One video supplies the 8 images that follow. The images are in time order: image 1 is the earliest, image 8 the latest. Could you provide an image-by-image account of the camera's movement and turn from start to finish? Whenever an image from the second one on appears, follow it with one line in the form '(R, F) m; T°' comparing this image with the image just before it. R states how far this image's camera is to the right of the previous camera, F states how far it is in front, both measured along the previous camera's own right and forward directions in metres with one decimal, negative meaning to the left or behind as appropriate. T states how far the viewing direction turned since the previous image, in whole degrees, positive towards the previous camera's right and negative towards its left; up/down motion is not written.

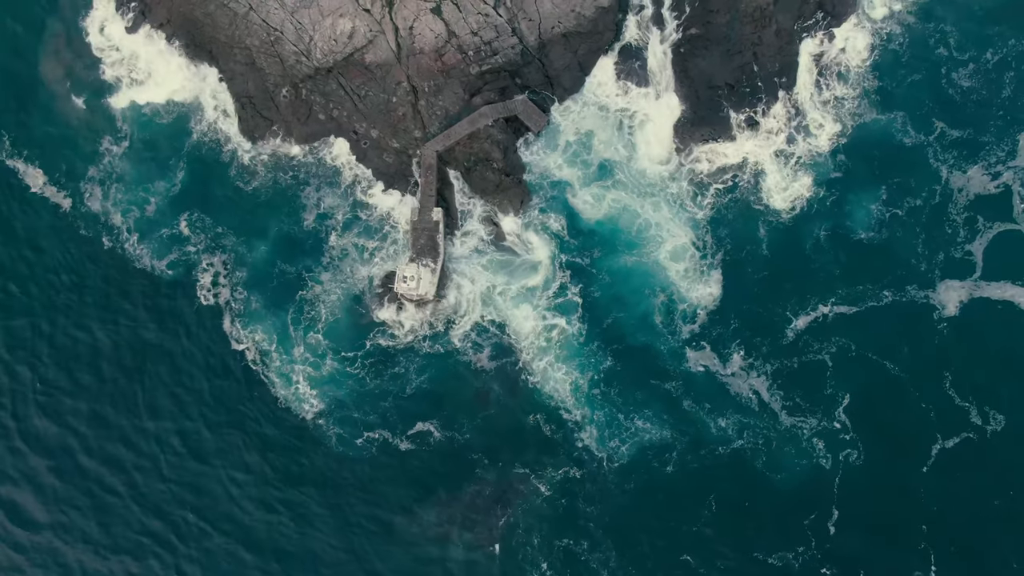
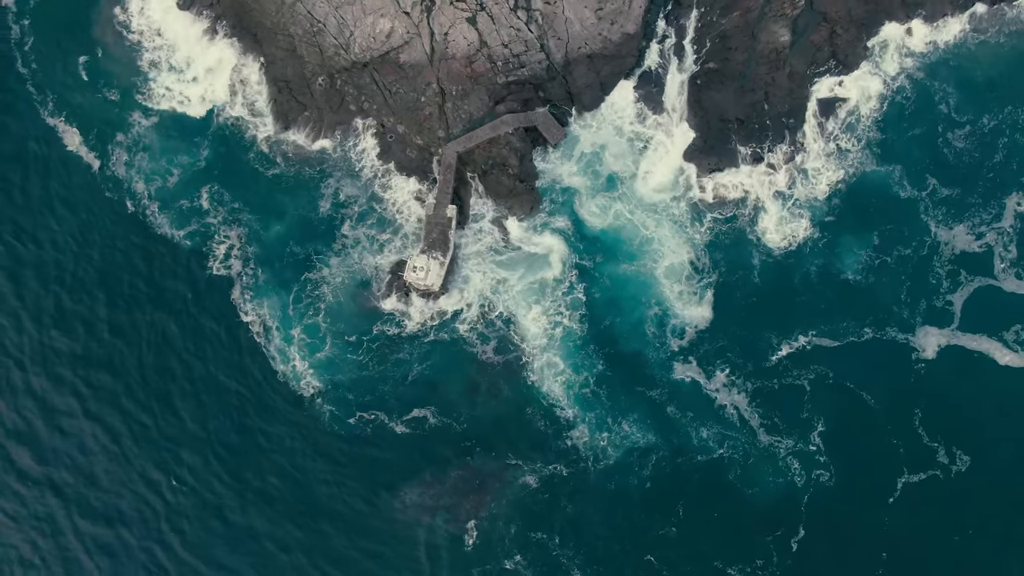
(-0.2, -3.3) m; 0°
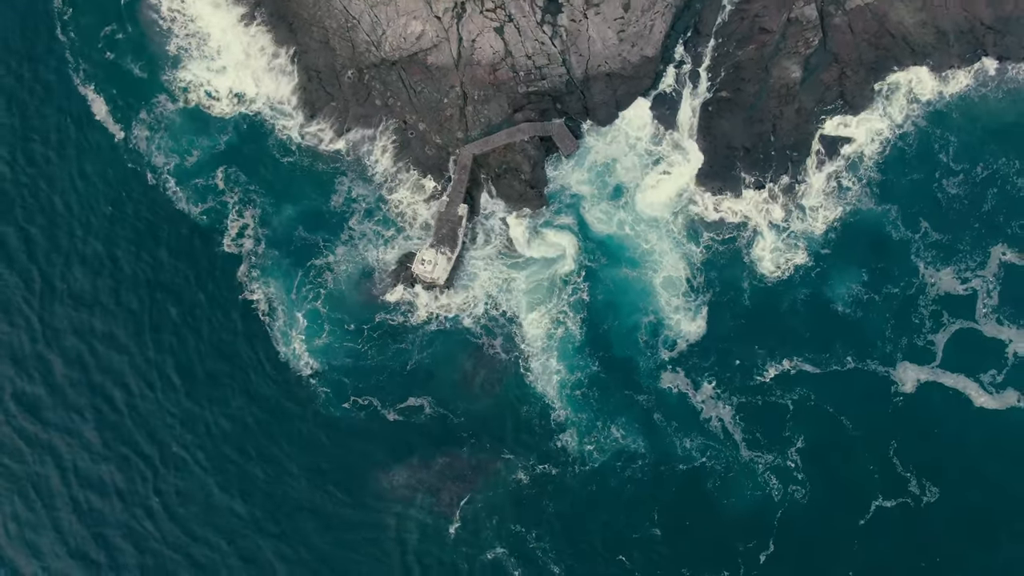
(-0.2, -2.7) m; 0°
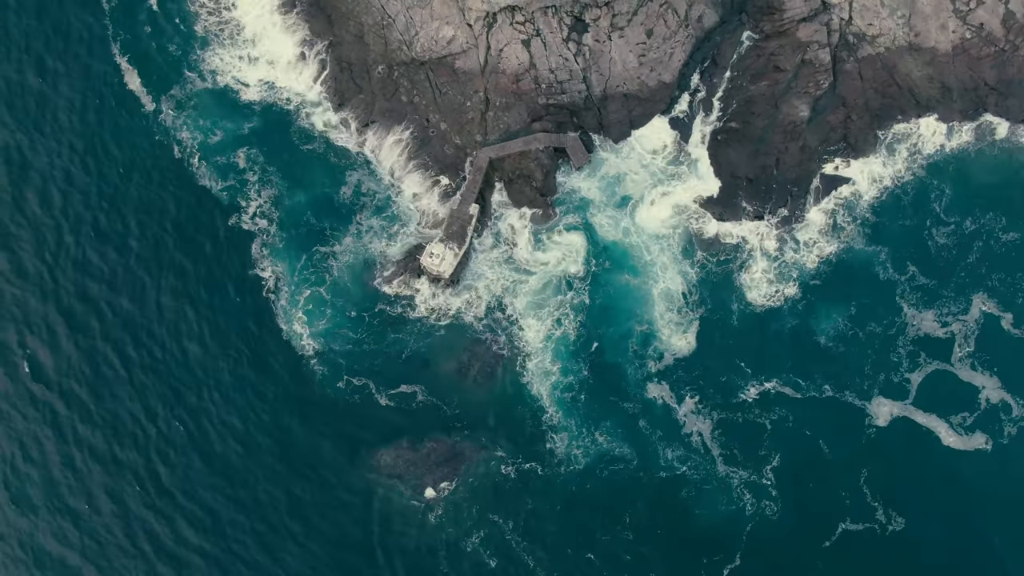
(-0.2, -3.0) m; 0°
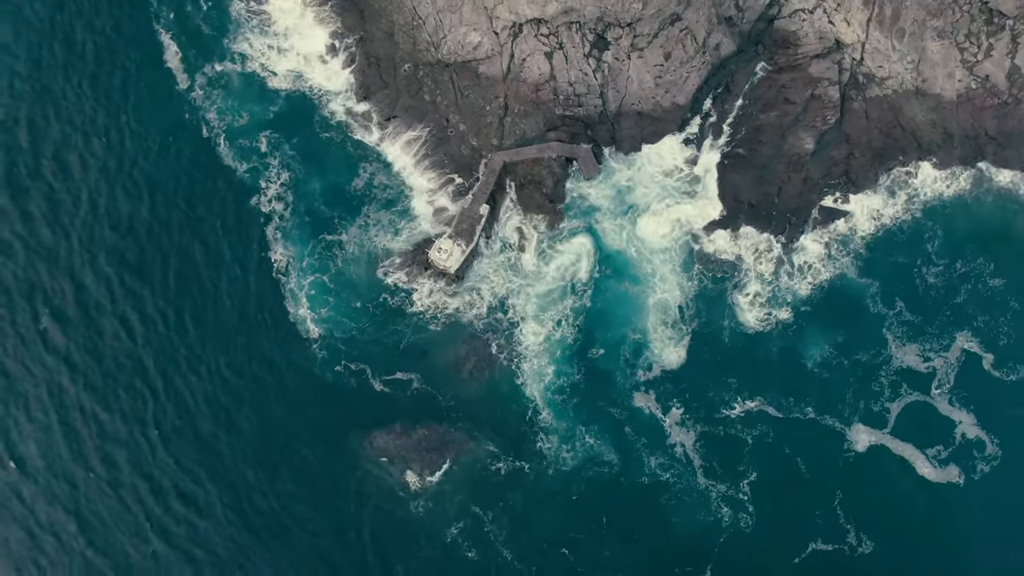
(0.0, -2.6) m; 0°
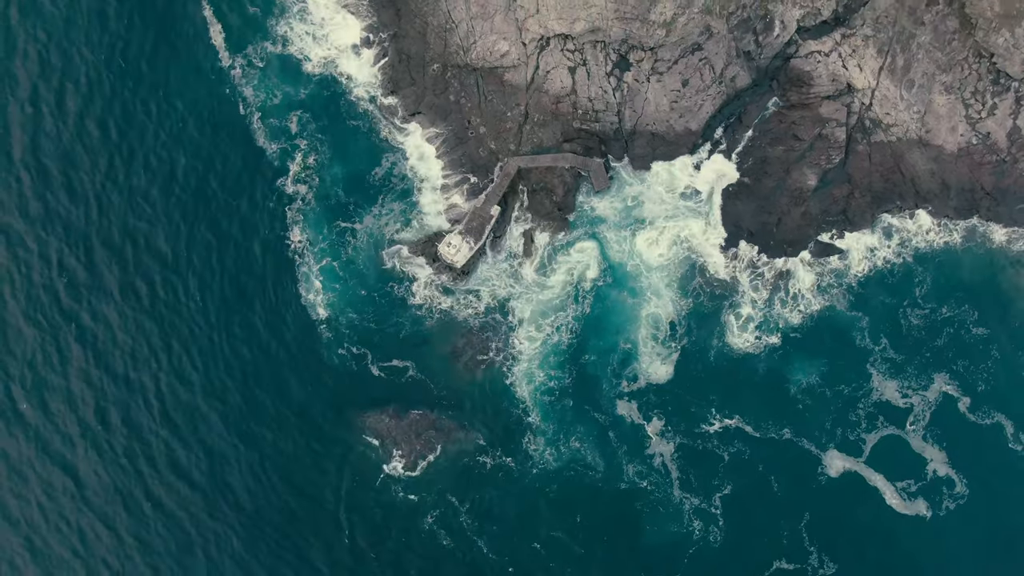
(+0.1, -3.0) m; 0°
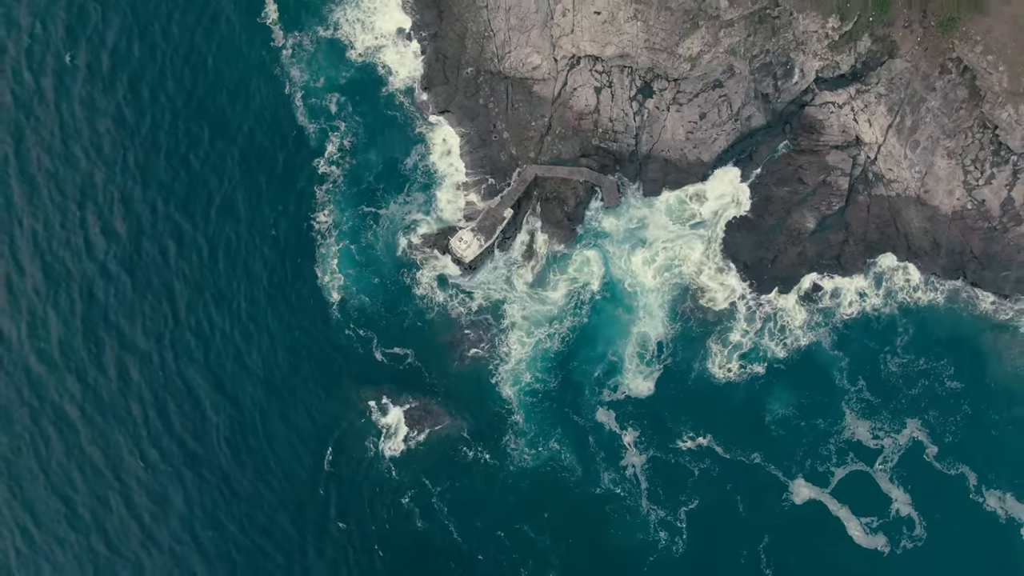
(+0.1, -3.7) m; 0°
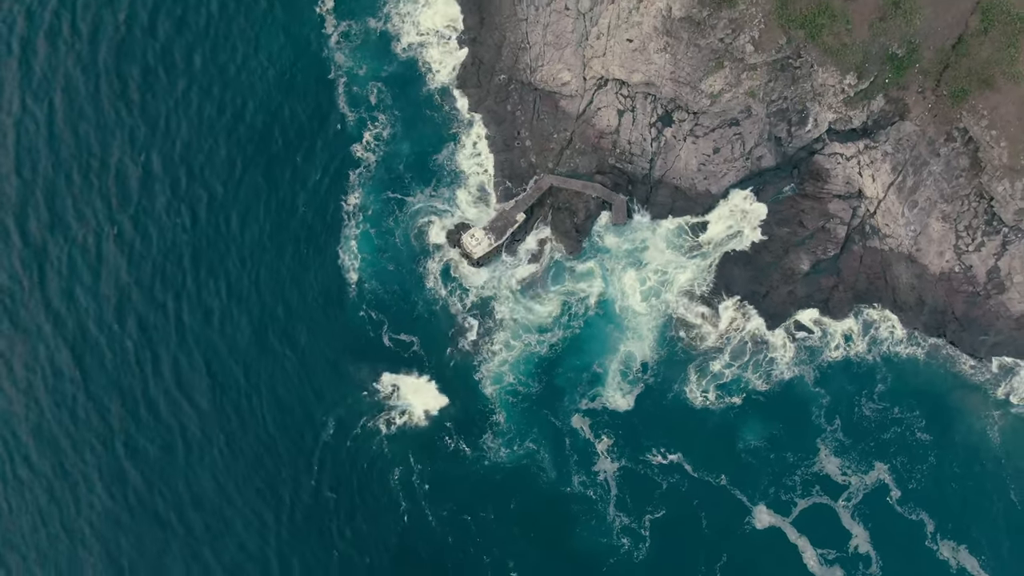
(+0.2, -3.8) m; 0°
